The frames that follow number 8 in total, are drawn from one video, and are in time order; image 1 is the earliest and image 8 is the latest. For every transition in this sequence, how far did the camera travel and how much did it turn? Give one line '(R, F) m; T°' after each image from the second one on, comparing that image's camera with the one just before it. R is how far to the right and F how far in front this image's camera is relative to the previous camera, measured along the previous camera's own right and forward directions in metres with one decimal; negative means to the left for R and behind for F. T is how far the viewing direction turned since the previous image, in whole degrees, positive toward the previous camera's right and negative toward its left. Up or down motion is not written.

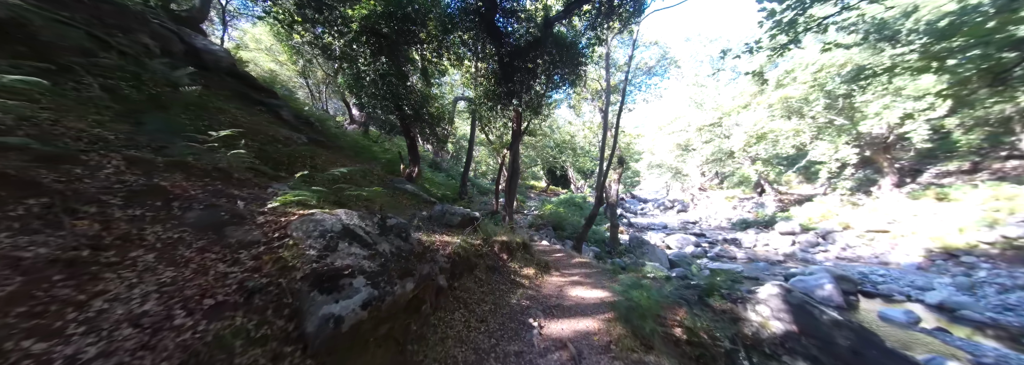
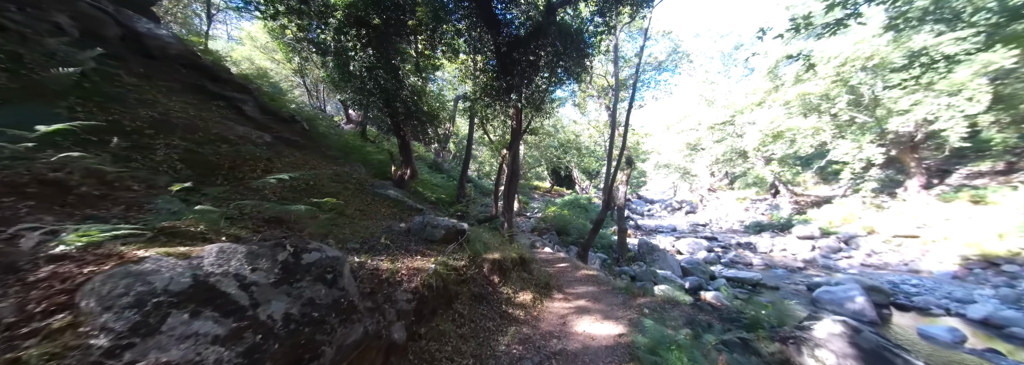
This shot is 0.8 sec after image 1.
(+0.1, +0.7) m; -1°
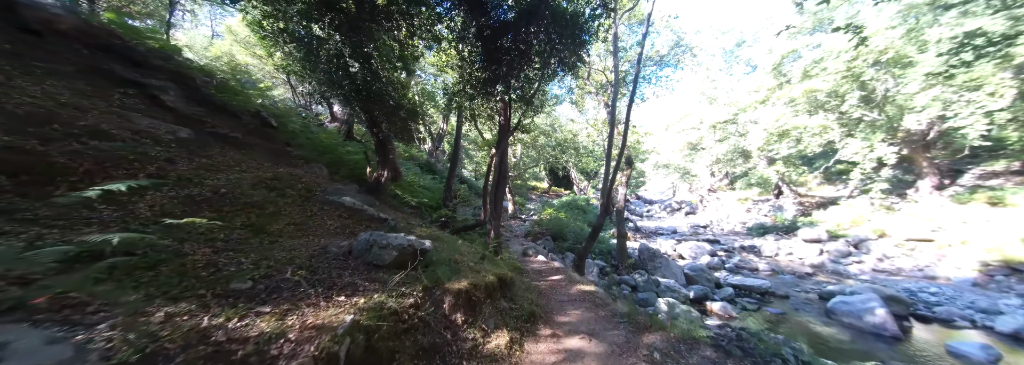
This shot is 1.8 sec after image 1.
(+0.3, +0.8) m; 0°
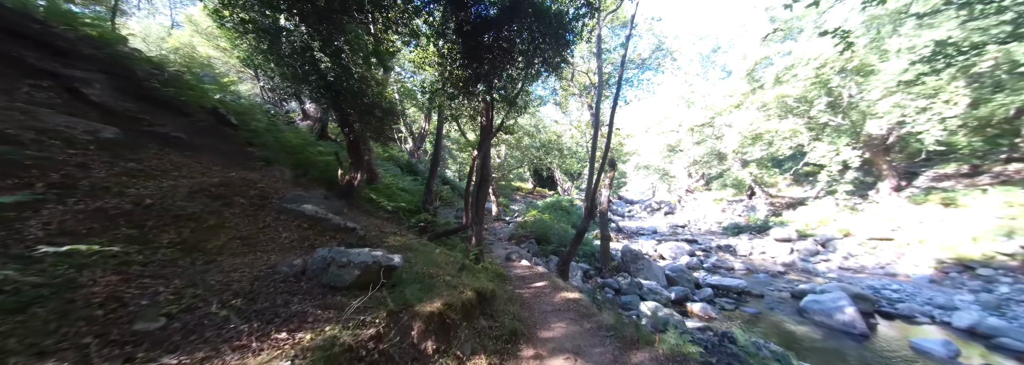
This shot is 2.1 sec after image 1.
(+0.1, +0.3) m; +3°
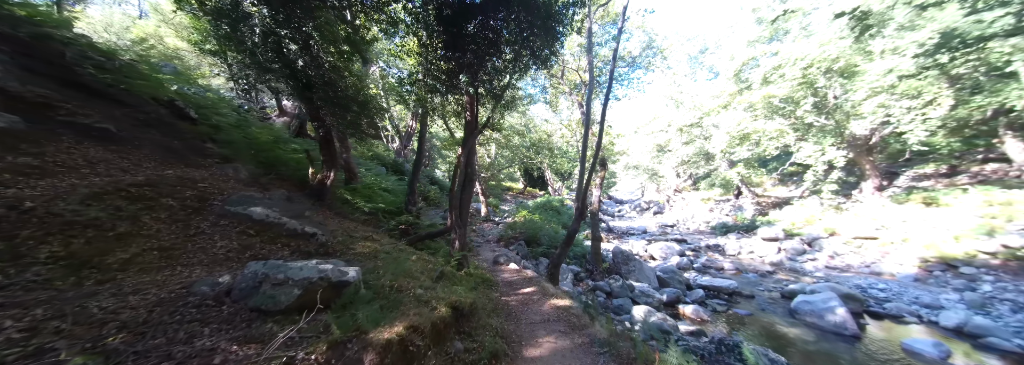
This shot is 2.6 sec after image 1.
(+0.1, +0.4) m; +2°
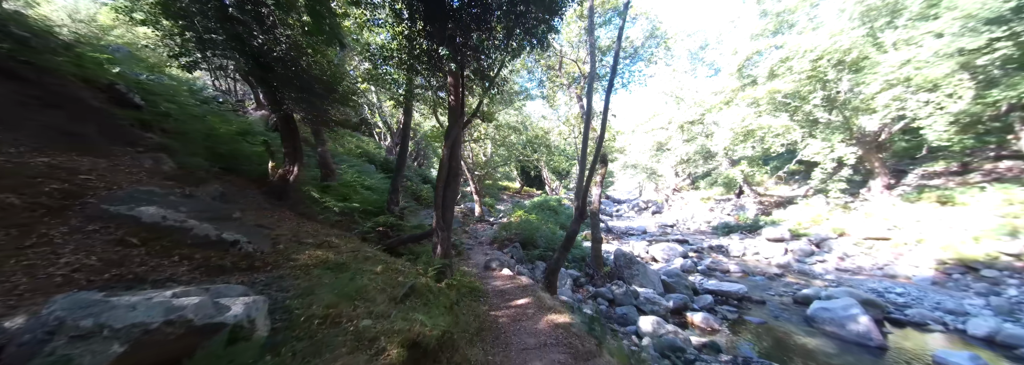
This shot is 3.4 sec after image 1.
(+0.1, +0.8) m; +1°
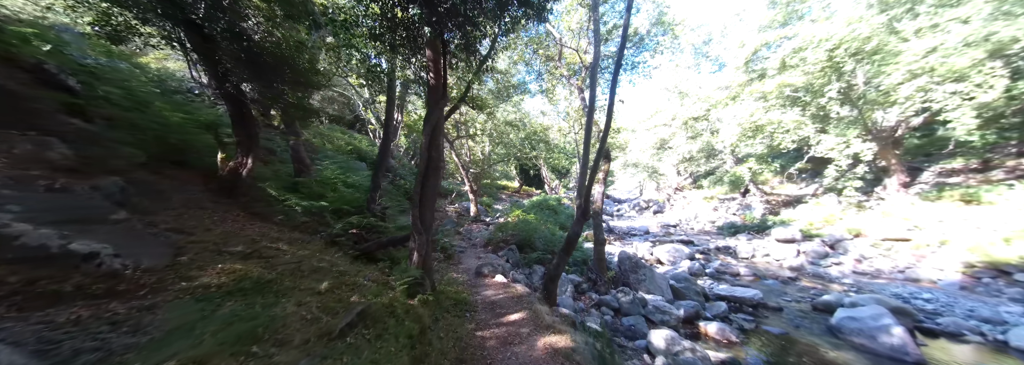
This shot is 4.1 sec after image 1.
(+0.1, +0.8) m; 0°
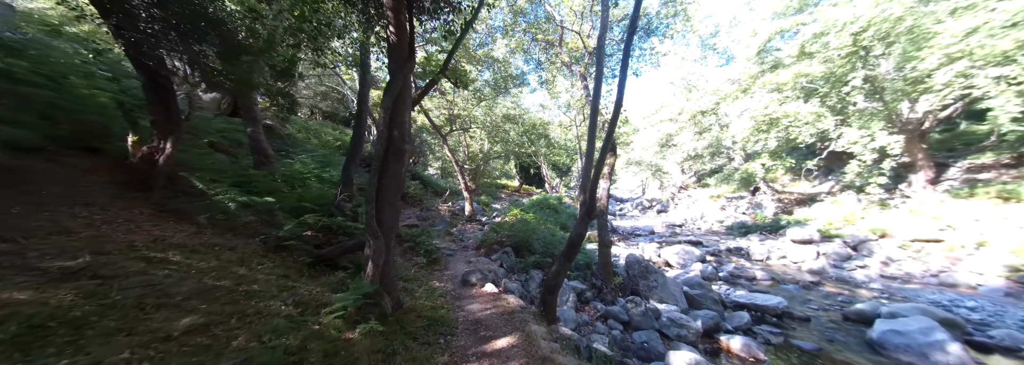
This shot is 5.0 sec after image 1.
(+0.2, +0.9) m; 0°
